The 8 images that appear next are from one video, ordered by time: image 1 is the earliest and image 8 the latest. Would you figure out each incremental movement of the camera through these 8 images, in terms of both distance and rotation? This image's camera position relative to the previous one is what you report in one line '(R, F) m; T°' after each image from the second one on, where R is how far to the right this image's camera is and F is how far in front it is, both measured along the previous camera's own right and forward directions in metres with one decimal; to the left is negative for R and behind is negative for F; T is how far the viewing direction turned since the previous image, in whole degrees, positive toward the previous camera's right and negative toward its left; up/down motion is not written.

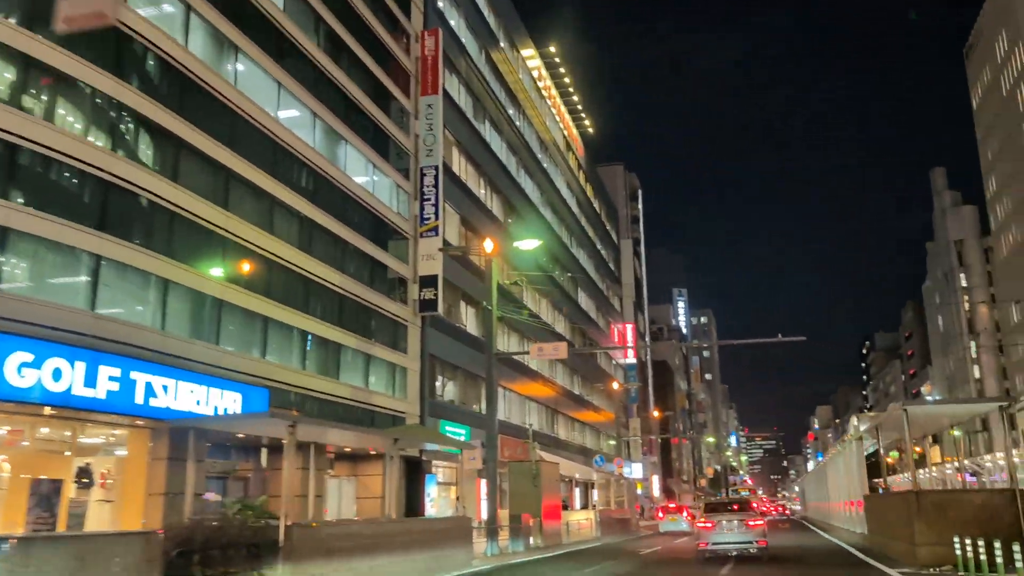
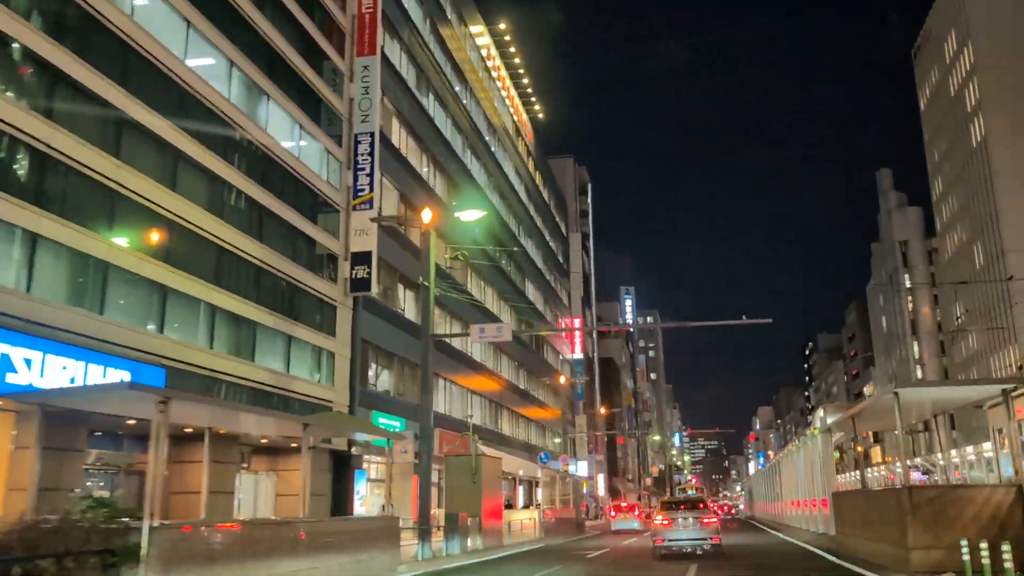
(+0.2, +2.2) m; +3°
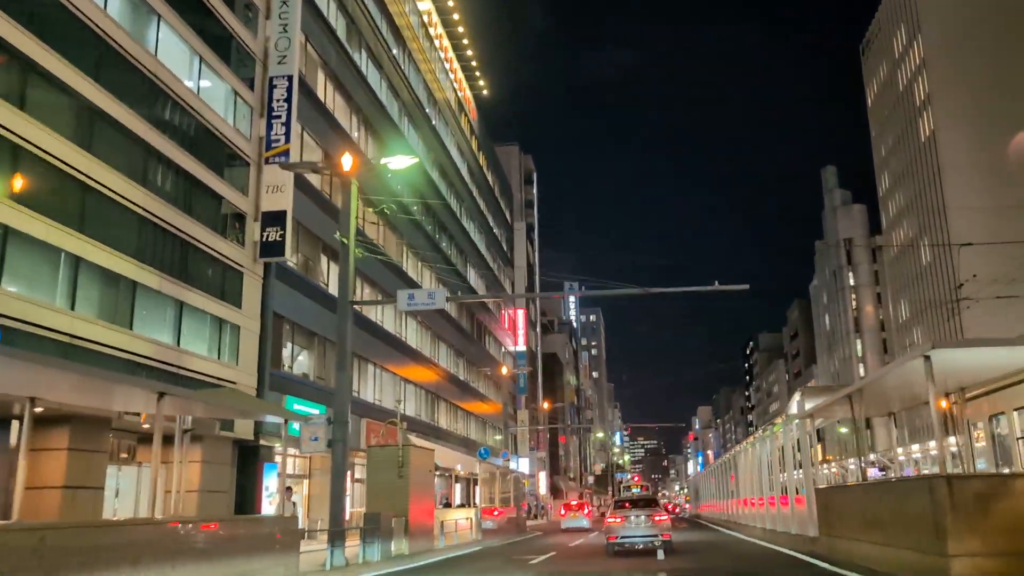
(+0.2, +3.0) m; +4°
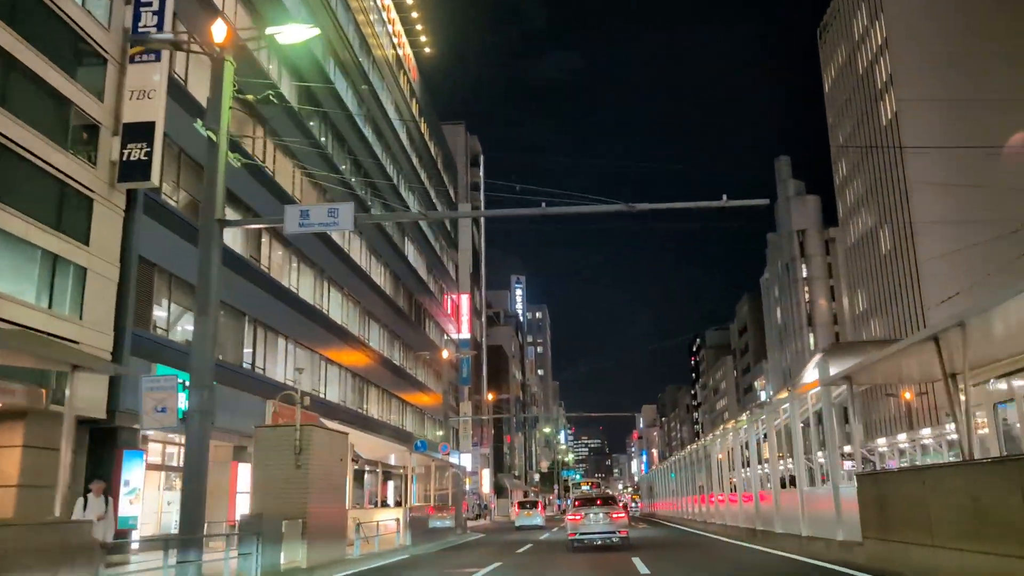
(+0.2, +4.6) m; +3°
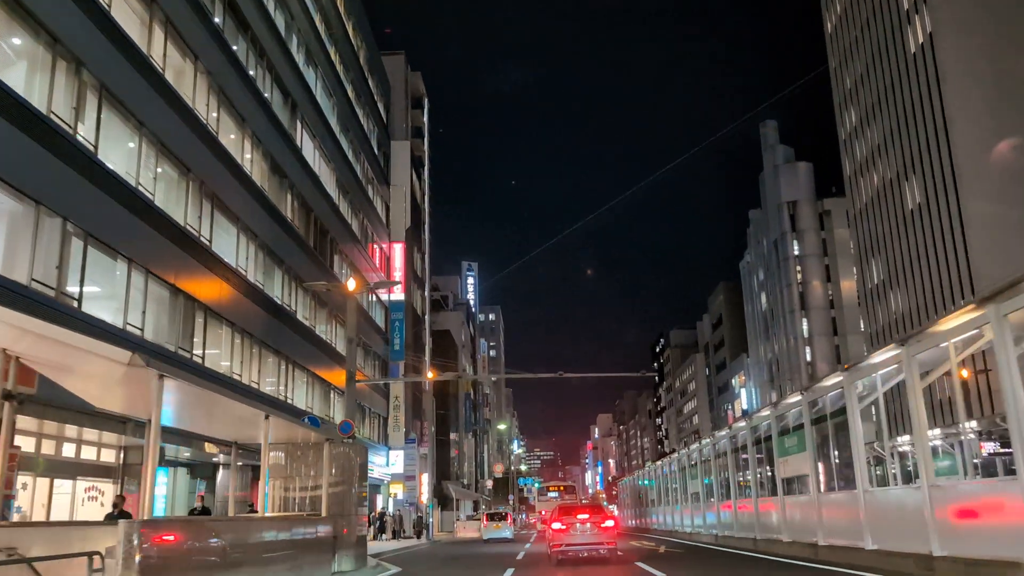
(+0.3, +14.0) m; +3°
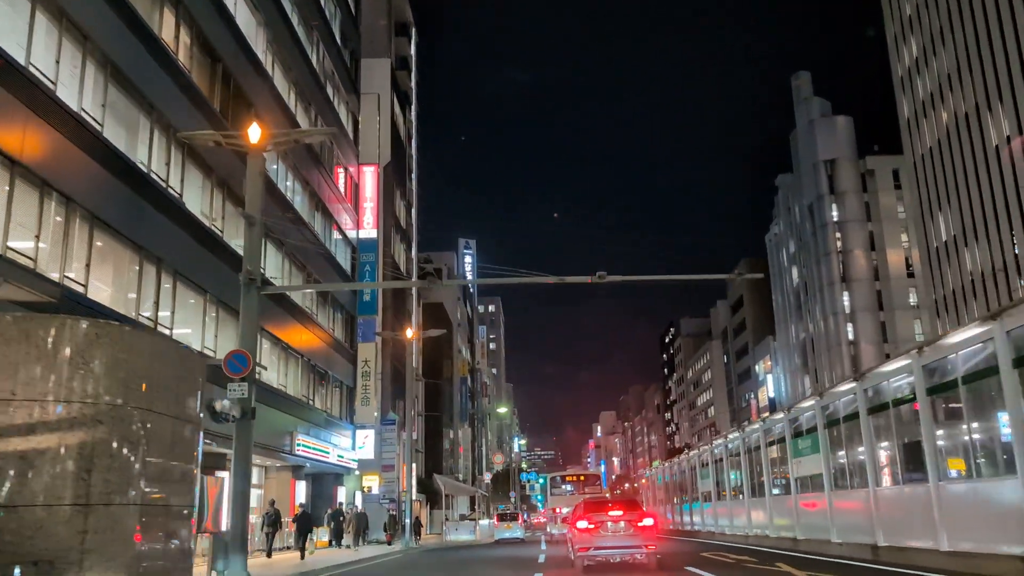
(-0.1, +10.2) m; 0°
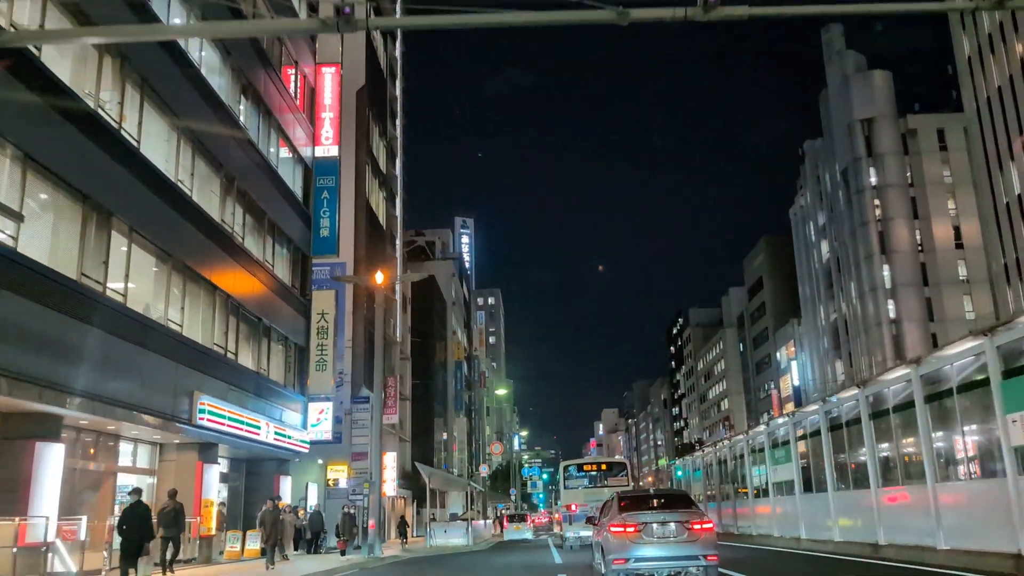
(0.0, +8.1) m; 0°
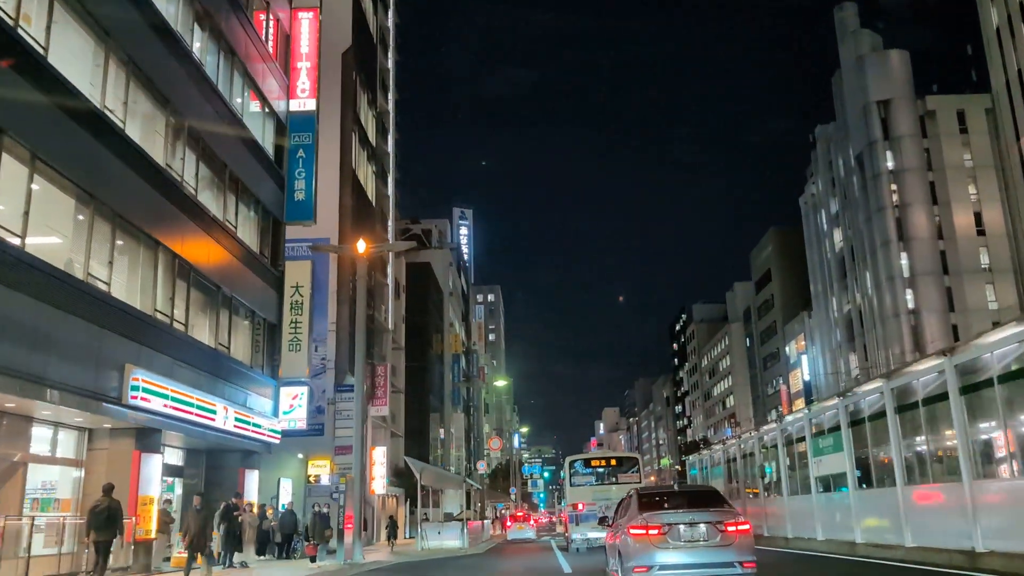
(0.0, +3.1) m; 0°
